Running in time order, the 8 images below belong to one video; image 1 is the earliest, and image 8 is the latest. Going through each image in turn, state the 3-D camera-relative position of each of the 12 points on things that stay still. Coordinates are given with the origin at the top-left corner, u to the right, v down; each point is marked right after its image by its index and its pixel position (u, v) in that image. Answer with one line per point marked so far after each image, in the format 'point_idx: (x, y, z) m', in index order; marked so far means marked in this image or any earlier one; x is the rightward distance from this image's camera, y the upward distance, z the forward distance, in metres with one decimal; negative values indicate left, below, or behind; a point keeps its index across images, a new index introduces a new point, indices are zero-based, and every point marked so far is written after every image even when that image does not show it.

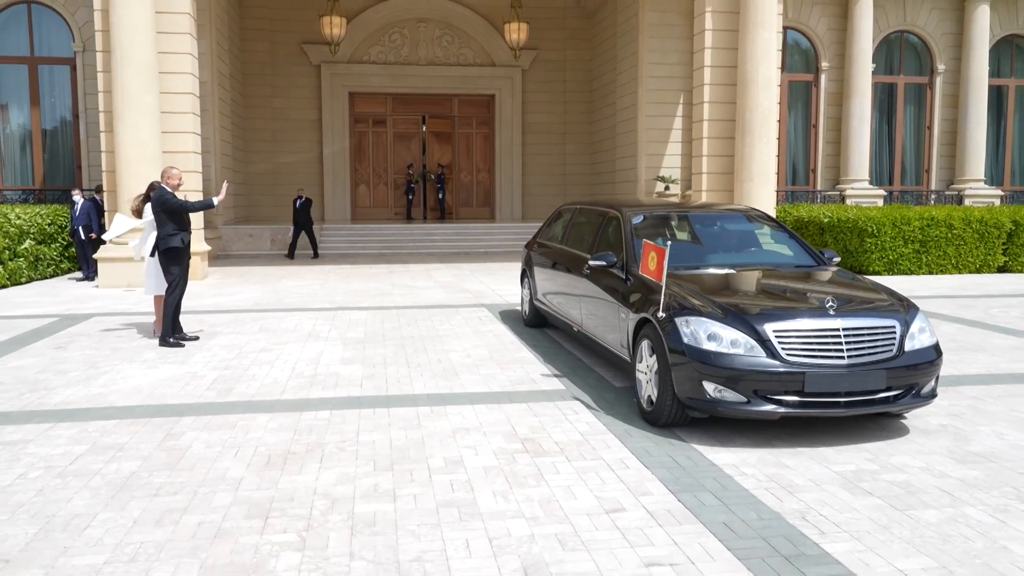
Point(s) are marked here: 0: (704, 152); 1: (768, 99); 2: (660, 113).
0: (+3.8, +2.7, +16.6) m
1: (+4.9, +3.6, +15.9) m
2: (+3.5, +4.1, +19.5) m
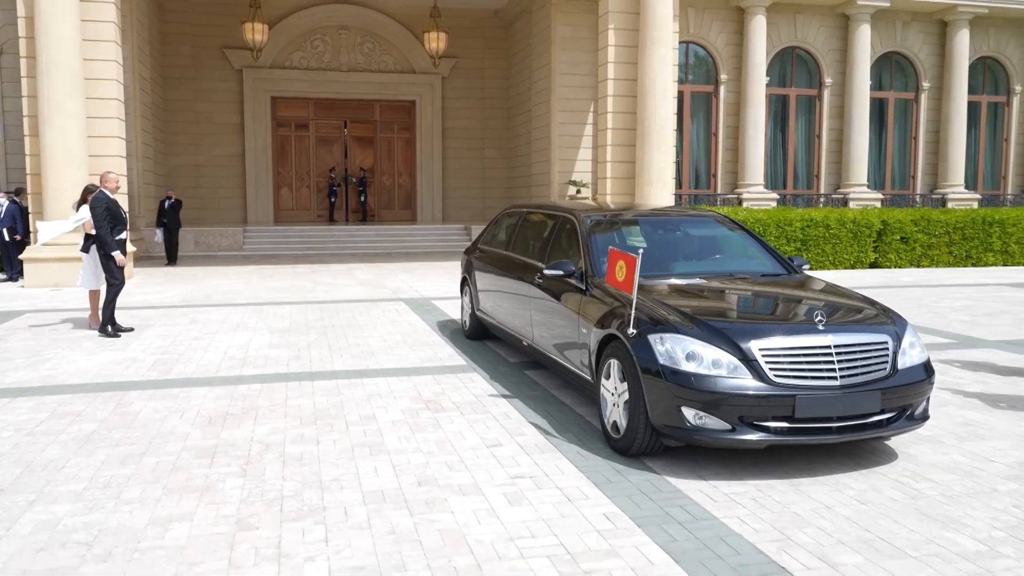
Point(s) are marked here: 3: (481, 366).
0: (+2.1, +2.8, +18.0) m
1: (+3.2, +3.7, +17.4) m
2: (+1.5, +4.2, +20.8) m
3: (-0.3, -0.7, +7.9) m
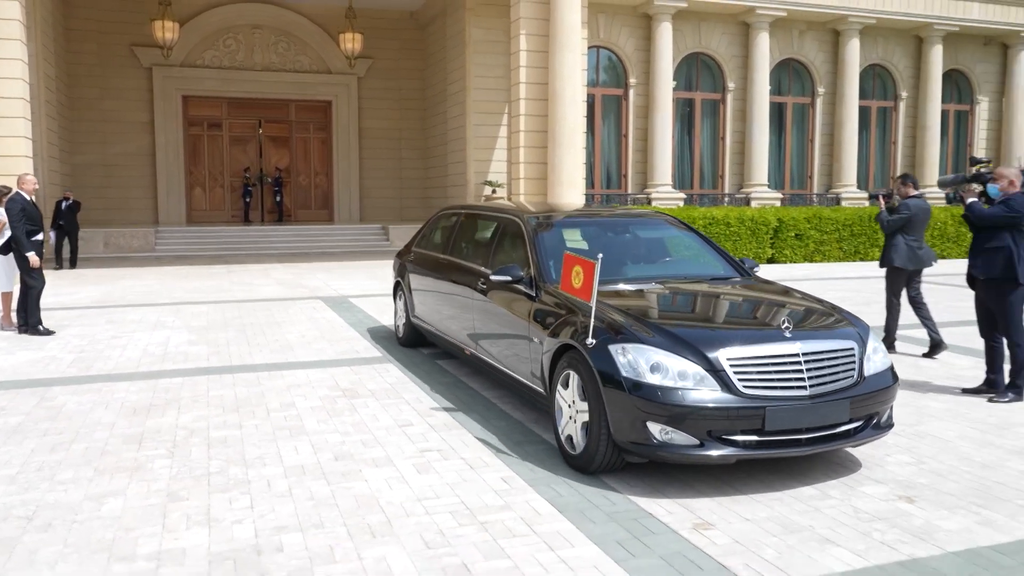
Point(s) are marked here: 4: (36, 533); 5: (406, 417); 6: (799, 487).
0: (+0.2, +2.8, +18.6) m
1: (+1.3, +3.8, +18.1) m
2: (-0.7, +4.3, +21.4) m
3: (-1.2, -0.7, +8.4) m
4: (-2.2, -1.2, +3.9) m
5: (-0.8, -0.9, +6.0) m
6: (+1.5, -1.1, +4.6) m
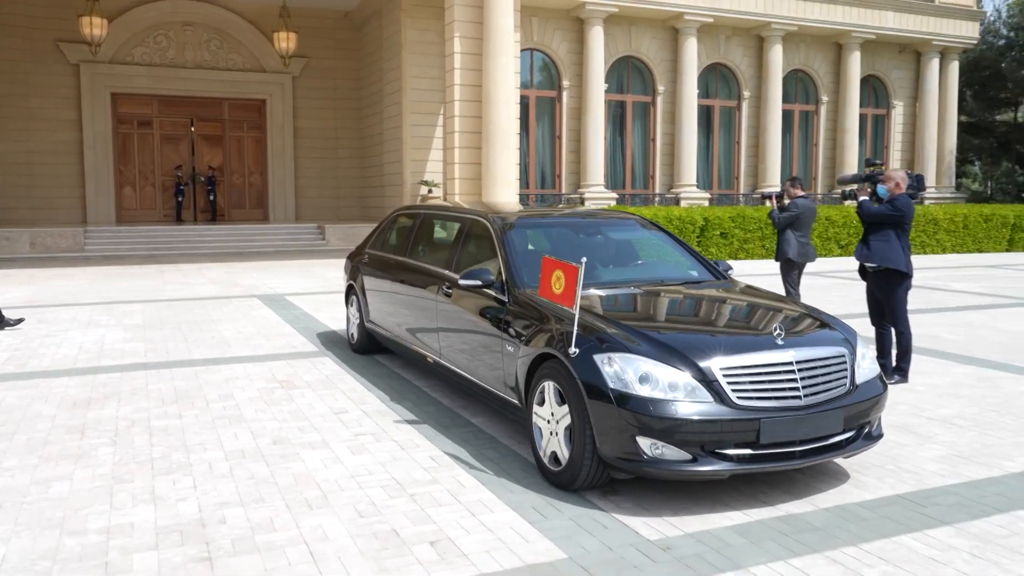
0: (-1.3, +2.9, +19.0) m
1: (-0.1, +3.8, +18.6) m
2: (-2.4, +4.3, +21.7) m
3: (-1.9, -0.6, +8.7) m
4: (-2.6, -1.1, +4.2) m
5: (-1.3, -0.9, +6.3) m
6: (+1.1, -1.0, +5.1) m
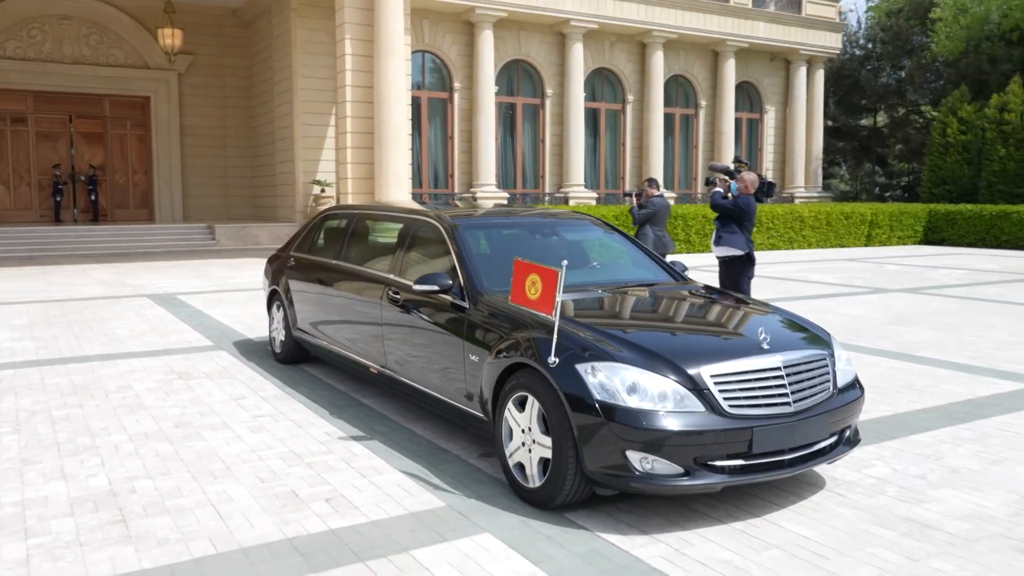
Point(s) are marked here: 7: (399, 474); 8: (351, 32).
0: (-3.8, +2.9, +19.3) m
1: (-2.6, +3.9, +19.0) m
2: (-5.2, +4.3, +21.8) m
3: (-3.1, -0.6, +9.0) m
4: (-3.2, -1.1, +4.4) m
5: (-2.2, -0.8, +6.7) m
6: (+0.4, -0.9, +5.8) m
7: (-0.6, -1.1, +4.8) m
8: (-3.7, +5.8, +19.0) m
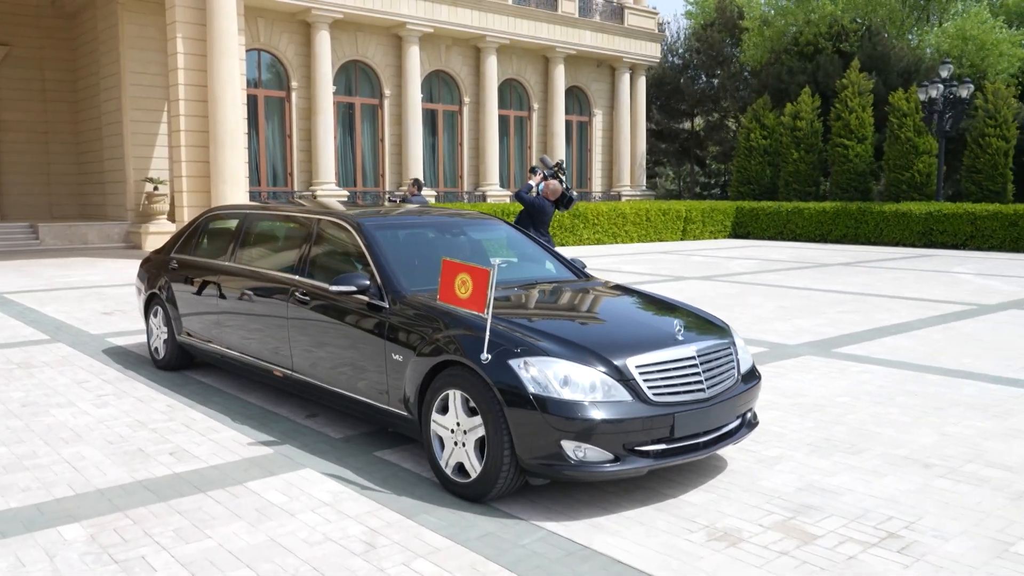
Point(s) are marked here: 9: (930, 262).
0: (-7.6, +3.0, +19.3) m
1: (-6.4, +4.0, +19.3) m
2: (-9.5, +4.4, +21.6) m
3: (-5.0, -0.6, +9.3) m
4: (-4.3, -1.0, +4.8) m
5: (-3.7, -0.8, +7.3) m
6: (-1.1, -0.8, +6.8) m
7: (-1.9, -1.0, +5.6) m
8: (-7.5, +5.8, +19.0) m
9: (+10.0, +0.6, +20.0) m
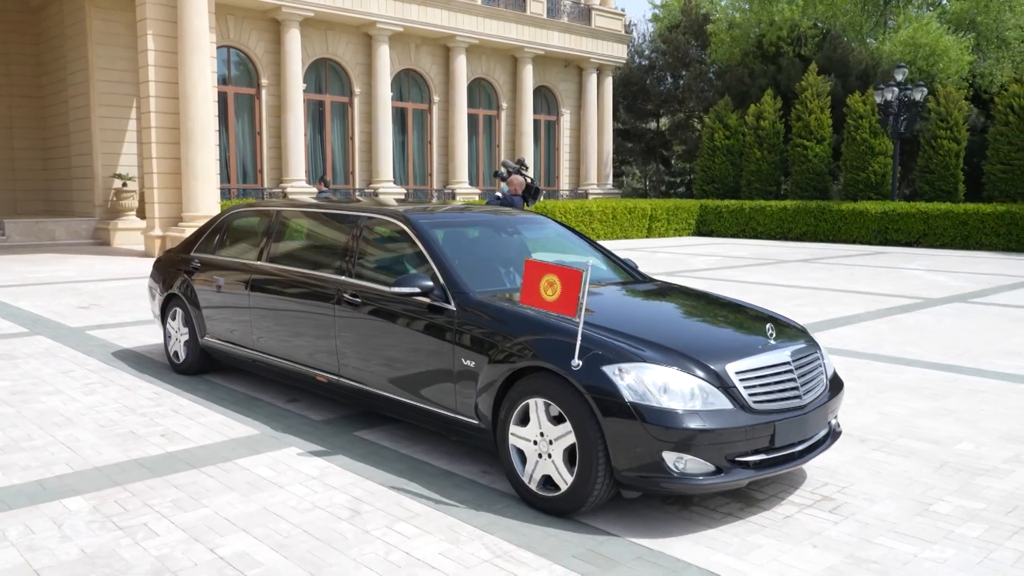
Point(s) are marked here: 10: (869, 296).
0: (-8.3, +3.1, +19.4) m
1: (-7.1, +4.1, +19.4) m
2: (-10.3, +4.5, +21.6) m
3: (-5.3, -0.5, +9.5) m
4: (-4.5, -1.0, +5.0) m
5: (-4.0, -0.7, +7.5) m
6: (-1.3, -0.8, +7.1) m
7: (-2.1, -0.9, +5.9) m
8: (-8.2, +5.9, +19.1) m
9: (+9.2, +0.7, +20.7) m
10: (+5.6, -0.1, +13.2) m
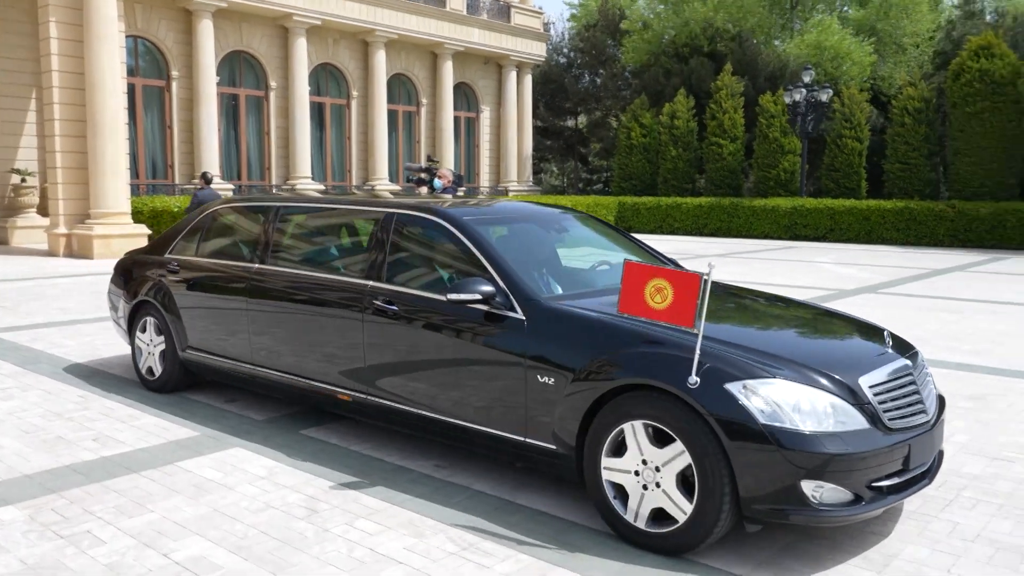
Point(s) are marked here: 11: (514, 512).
0: (-10.0, +3.1, +18.4) m
1: (-8.9, +4.1, +18.6) m
2: (-12.2, +4.4, +20.4) m
3: (-6.0, -0.5, +8.9) m
4: (-4.8, -1.0, +4.6) m
5: (-4.5, -0.7, +7.1) m
6: (-1.8, -0.7, +7.0) m
7: (-2.4, -0.9, +5.7) m
8: (-9.9, +5.9, +18.2) m
9: (+7.3, +0.9, +21.5) m
10: (+4.5, 0.0, +13.7) m
11: (0.0, -1.1, +4.2) m
